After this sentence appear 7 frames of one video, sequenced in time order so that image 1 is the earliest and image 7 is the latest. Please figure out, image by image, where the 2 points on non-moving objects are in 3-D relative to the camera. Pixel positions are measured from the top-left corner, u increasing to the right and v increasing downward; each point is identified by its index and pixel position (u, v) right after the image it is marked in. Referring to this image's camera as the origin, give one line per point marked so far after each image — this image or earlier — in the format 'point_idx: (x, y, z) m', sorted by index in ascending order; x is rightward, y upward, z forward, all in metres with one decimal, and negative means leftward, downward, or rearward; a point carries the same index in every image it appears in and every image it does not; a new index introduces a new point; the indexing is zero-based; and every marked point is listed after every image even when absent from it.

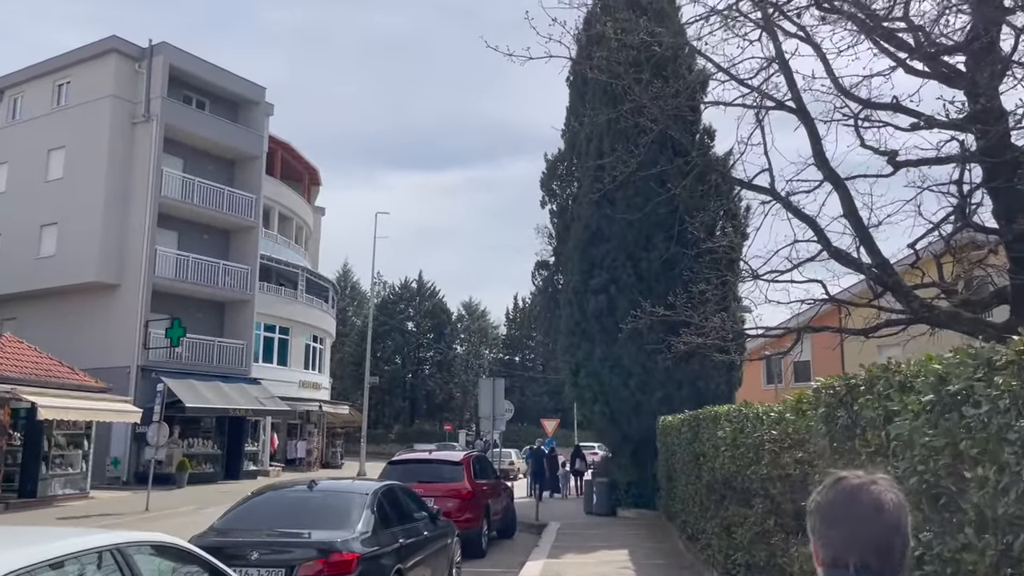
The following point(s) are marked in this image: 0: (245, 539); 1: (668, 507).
0: (-2.5, -2.4, +8.0) m
1: (+2.8, -4.0, +15.2) m
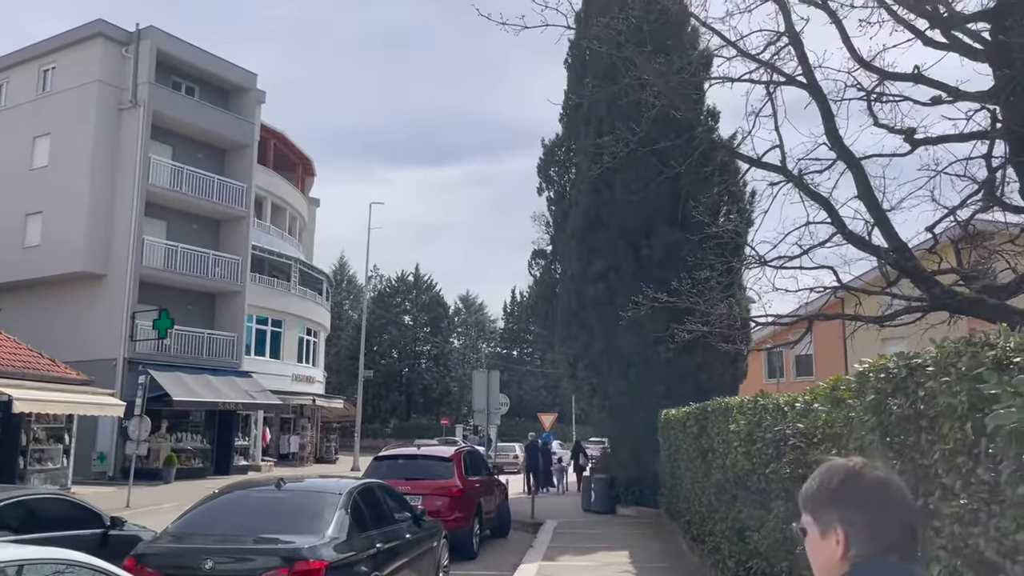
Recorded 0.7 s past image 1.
0: (-2.6, -2.2, +7.1) m
1: (+2.7, -3.7, +14.4) m
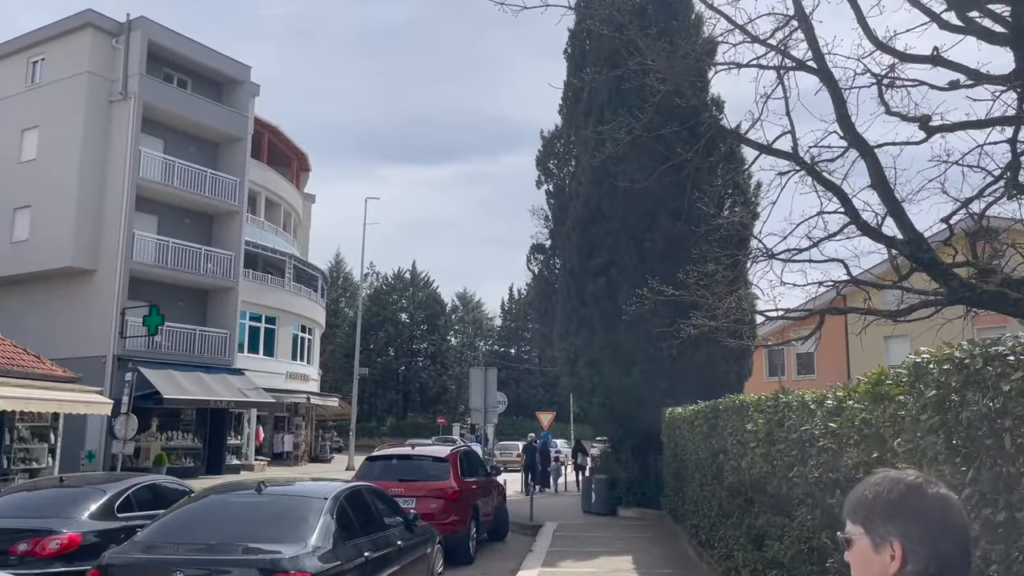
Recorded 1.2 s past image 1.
0: (-2.6, -2.1, +6.5) m
1: (+2.7, -3.6, +13.8) m
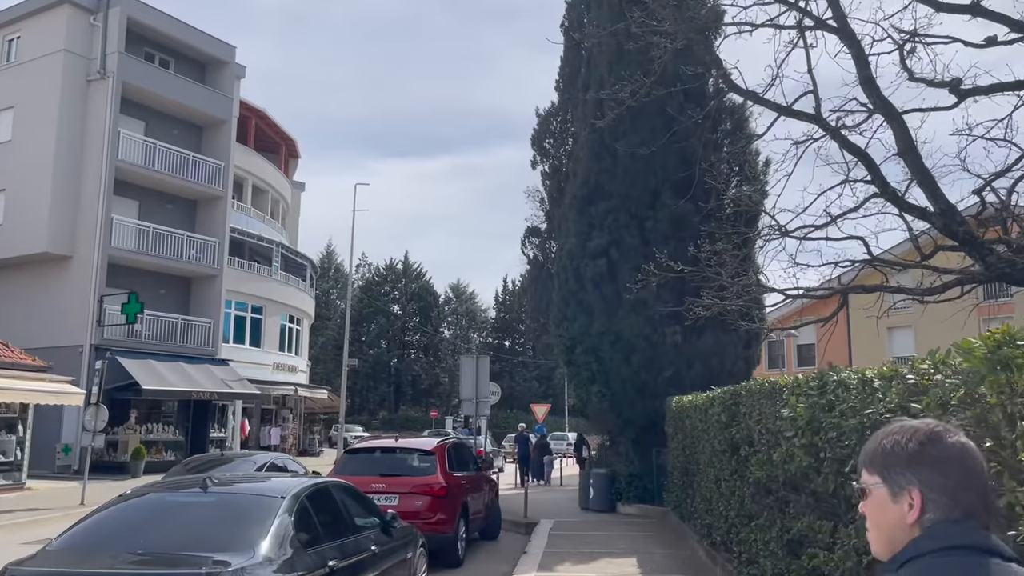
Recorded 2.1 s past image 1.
0: (-2.7, -1.8, +5.4) m
1: (+2.6, -3.3, +12.7) m
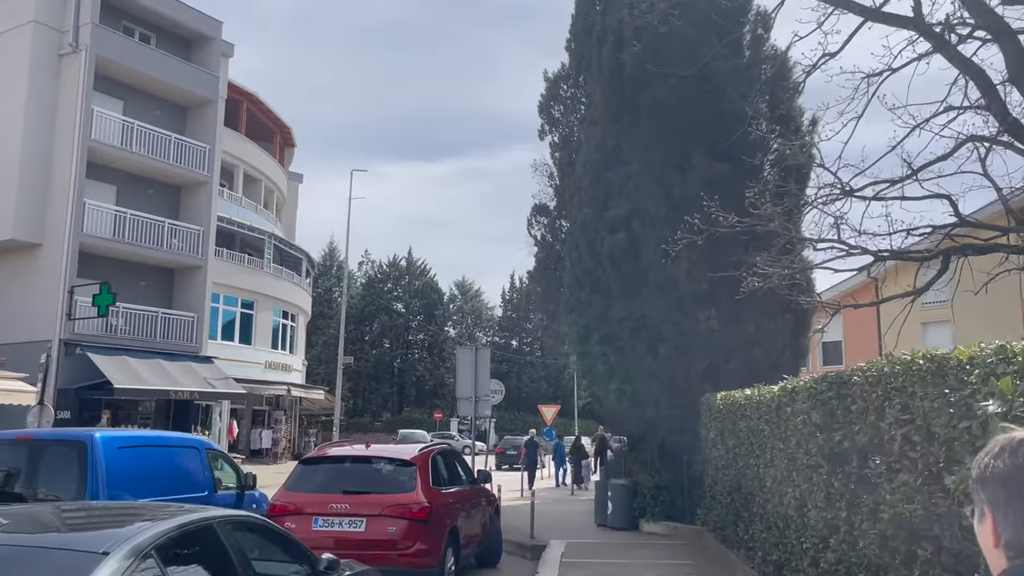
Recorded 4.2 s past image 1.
0: (-2.7, -1.4, +2.8) m
1: (+2.6, -2.9, +10.0) m
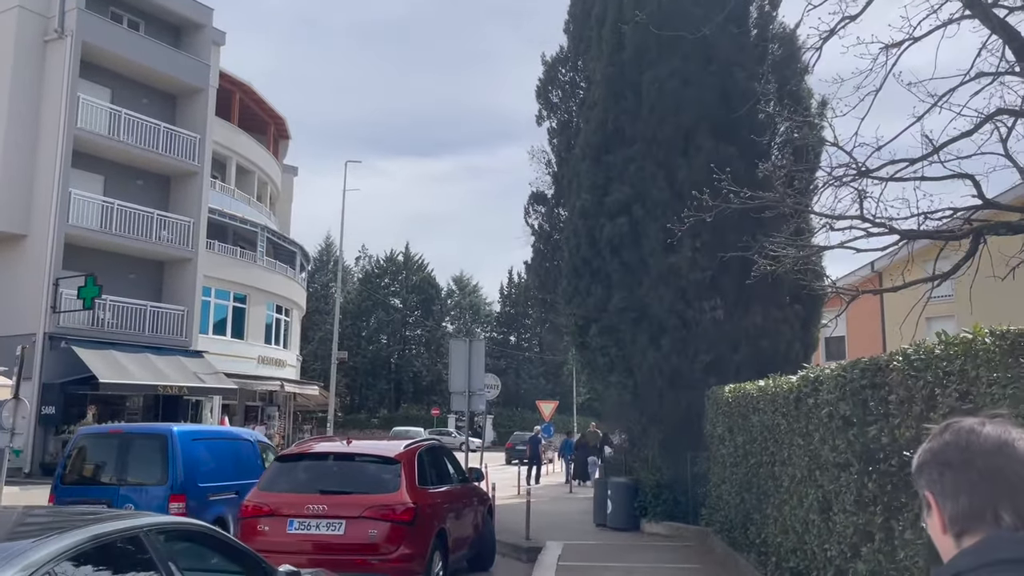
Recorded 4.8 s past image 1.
0: (-2.8, -1.2, +2.1) m
1: (+2.5, -2.7, +9.3) m
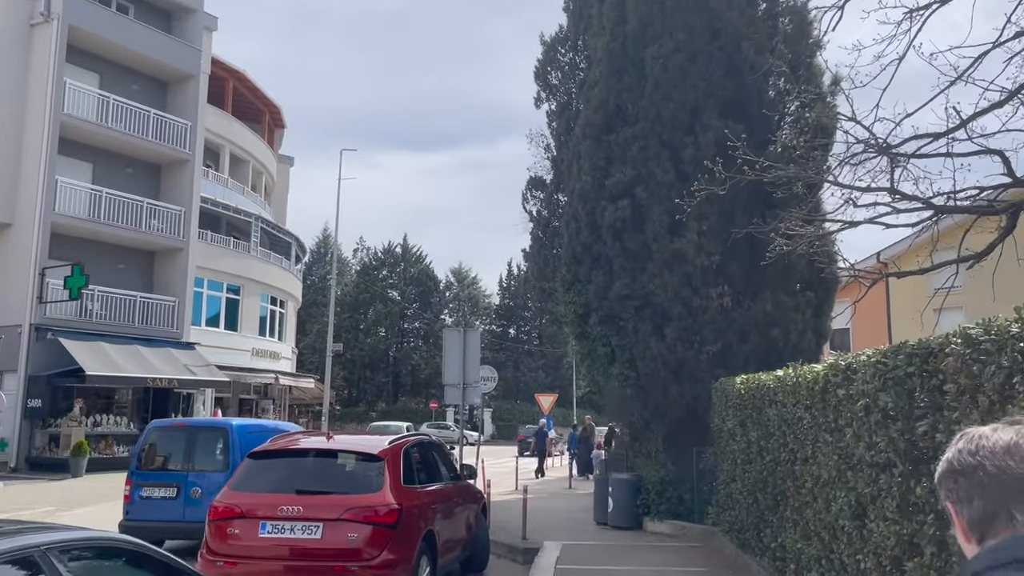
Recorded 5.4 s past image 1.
0: (-2.9, -1.1, +1.4) m
1: (+2.5, -2.6, +8.7) m
